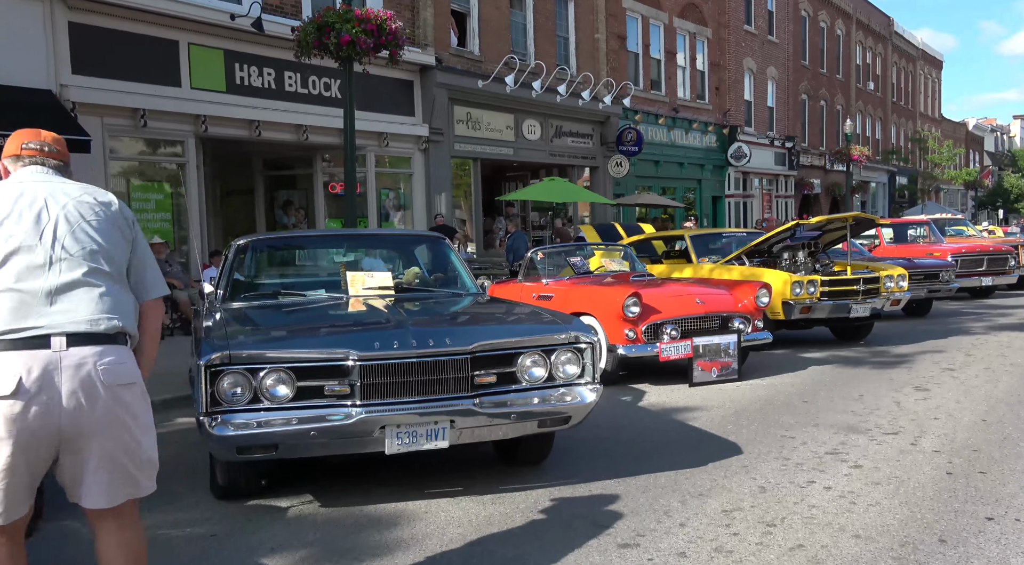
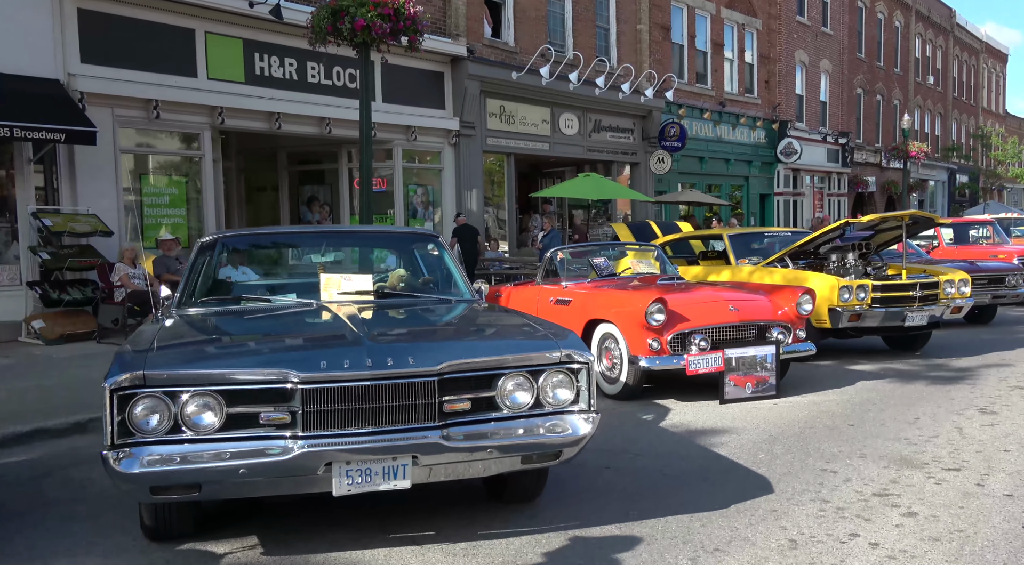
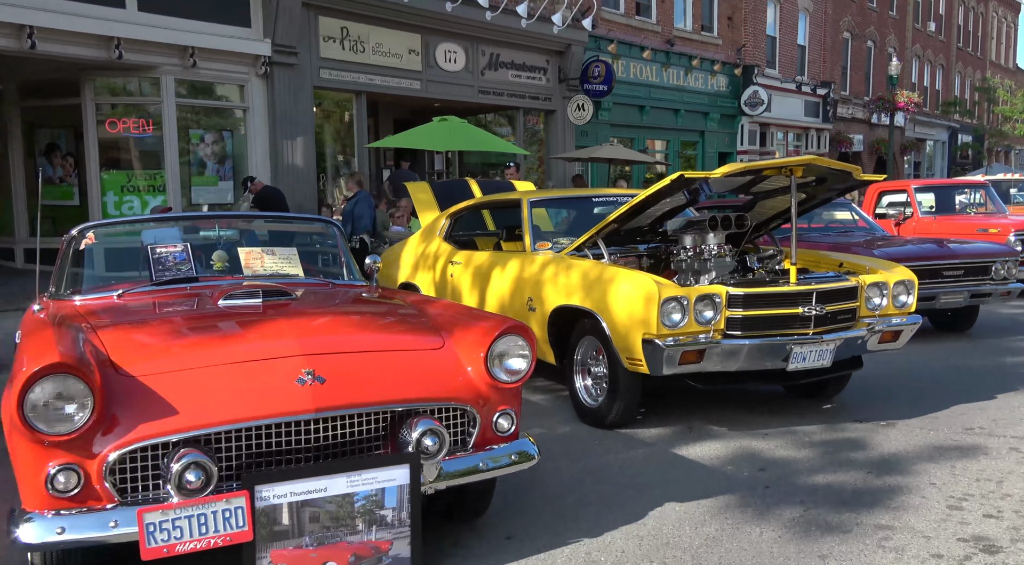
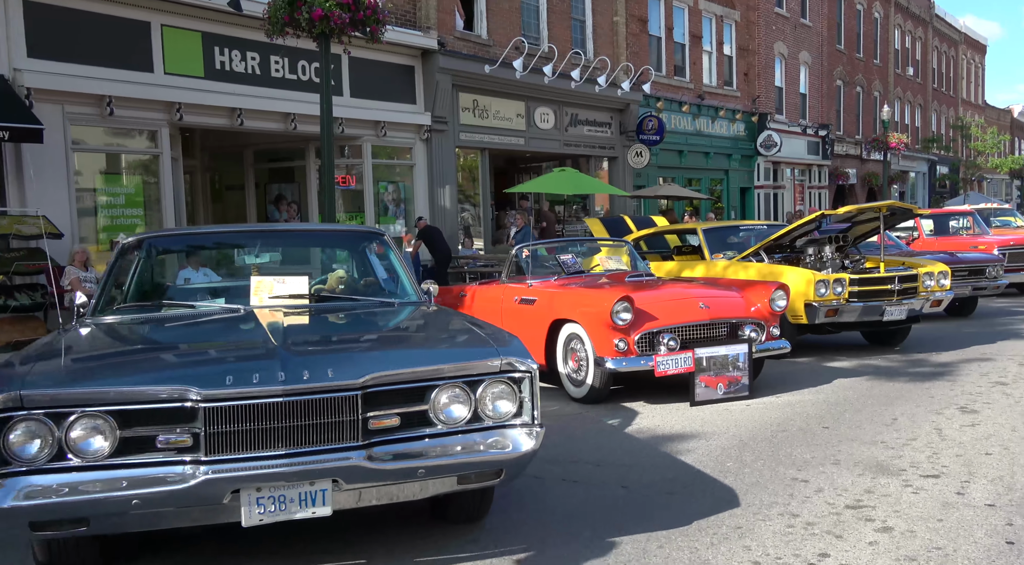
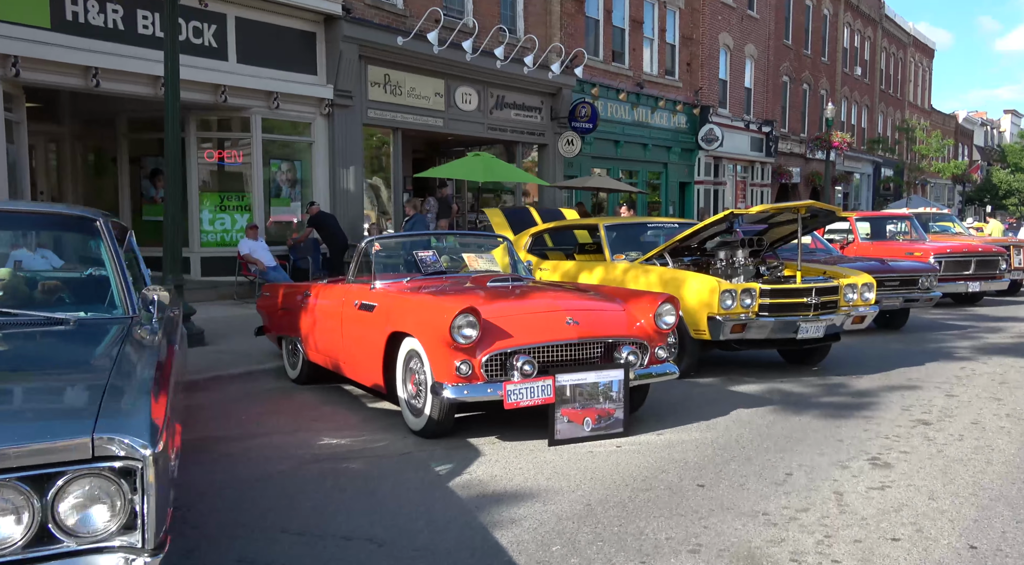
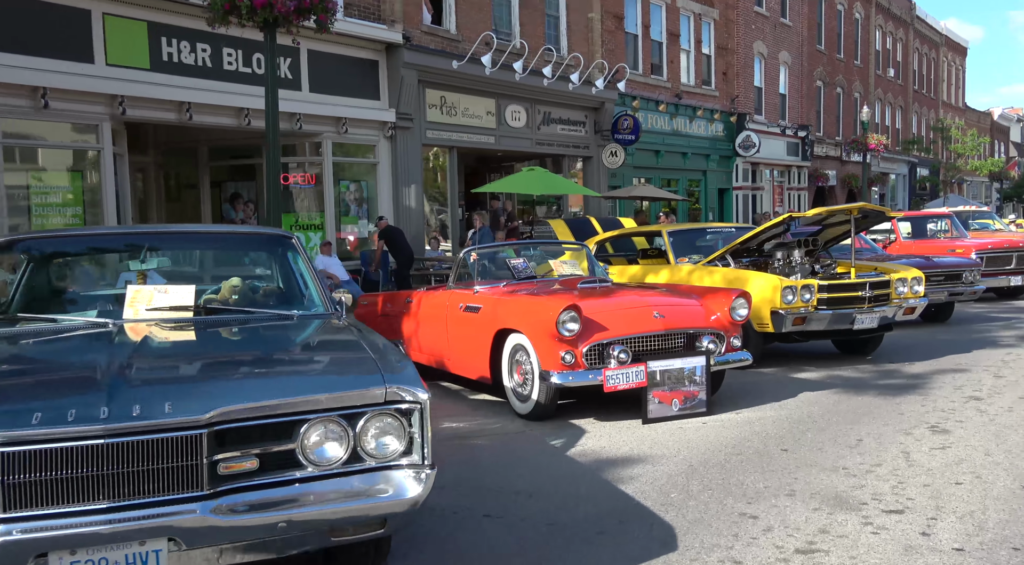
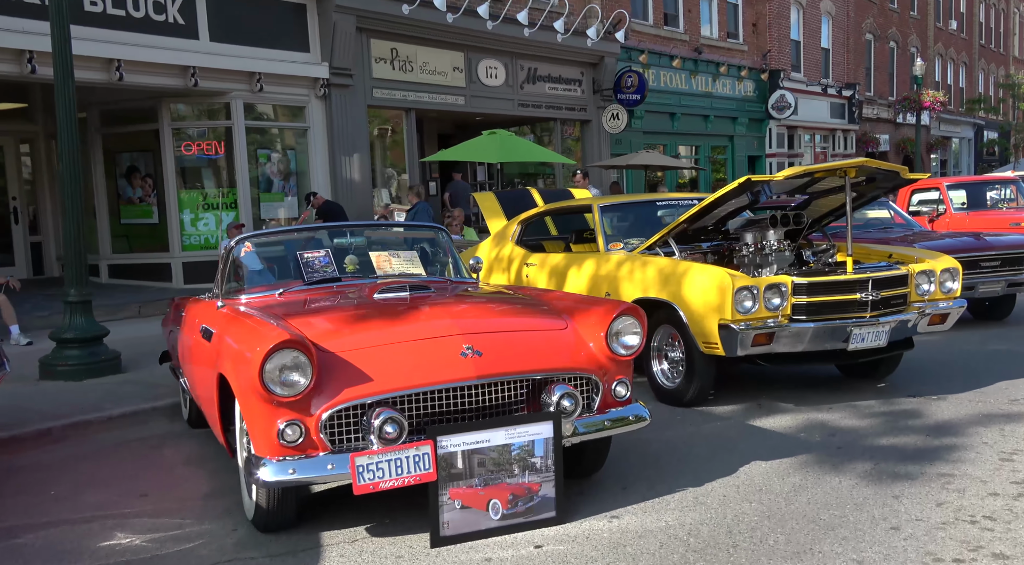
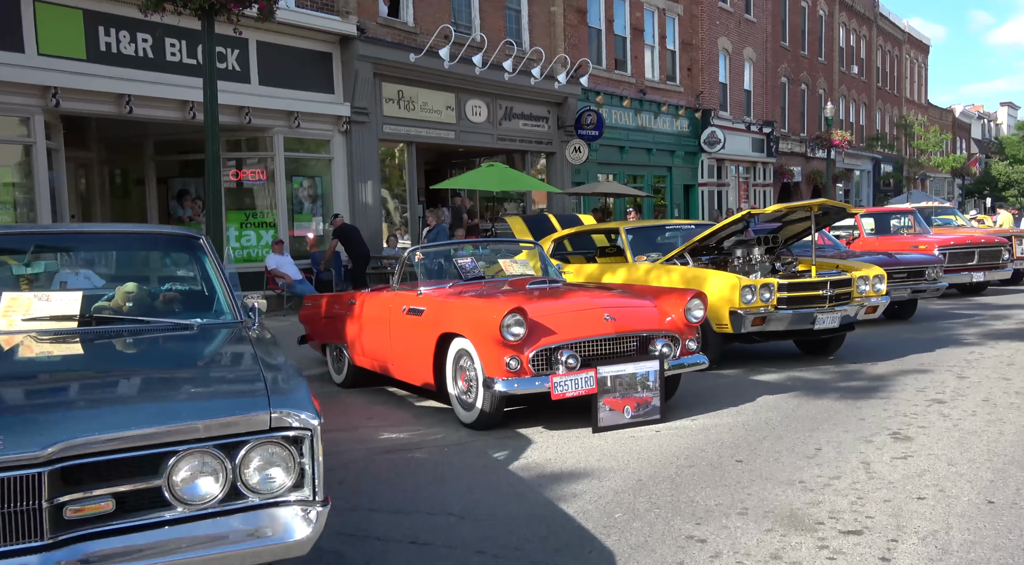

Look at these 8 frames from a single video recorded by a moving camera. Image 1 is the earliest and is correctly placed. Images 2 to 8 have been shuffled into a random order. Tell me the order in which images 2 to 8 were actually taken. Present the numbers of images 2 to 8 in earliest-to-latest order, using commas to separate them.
2, 4, 6, 8, 5, 7, 3
